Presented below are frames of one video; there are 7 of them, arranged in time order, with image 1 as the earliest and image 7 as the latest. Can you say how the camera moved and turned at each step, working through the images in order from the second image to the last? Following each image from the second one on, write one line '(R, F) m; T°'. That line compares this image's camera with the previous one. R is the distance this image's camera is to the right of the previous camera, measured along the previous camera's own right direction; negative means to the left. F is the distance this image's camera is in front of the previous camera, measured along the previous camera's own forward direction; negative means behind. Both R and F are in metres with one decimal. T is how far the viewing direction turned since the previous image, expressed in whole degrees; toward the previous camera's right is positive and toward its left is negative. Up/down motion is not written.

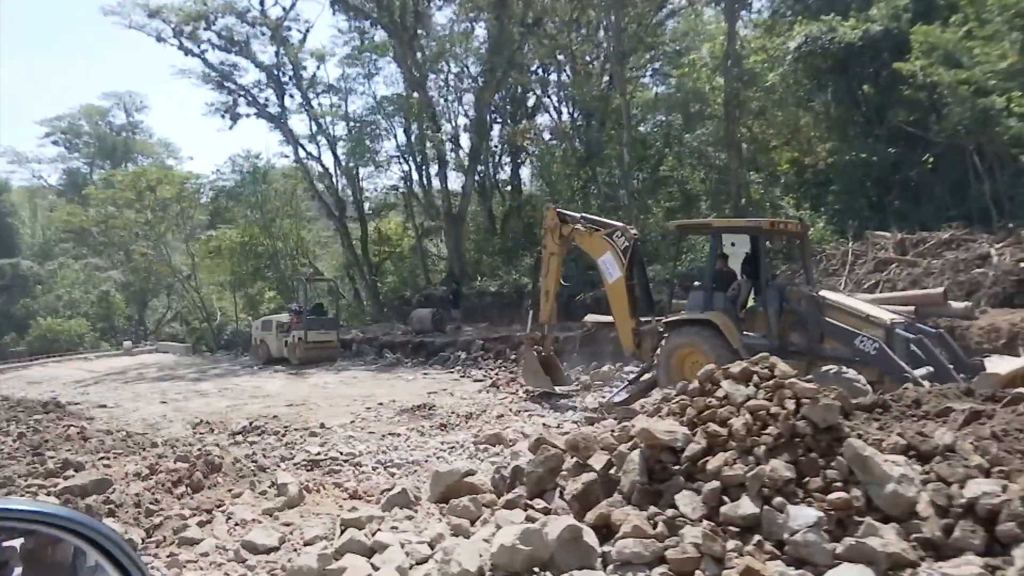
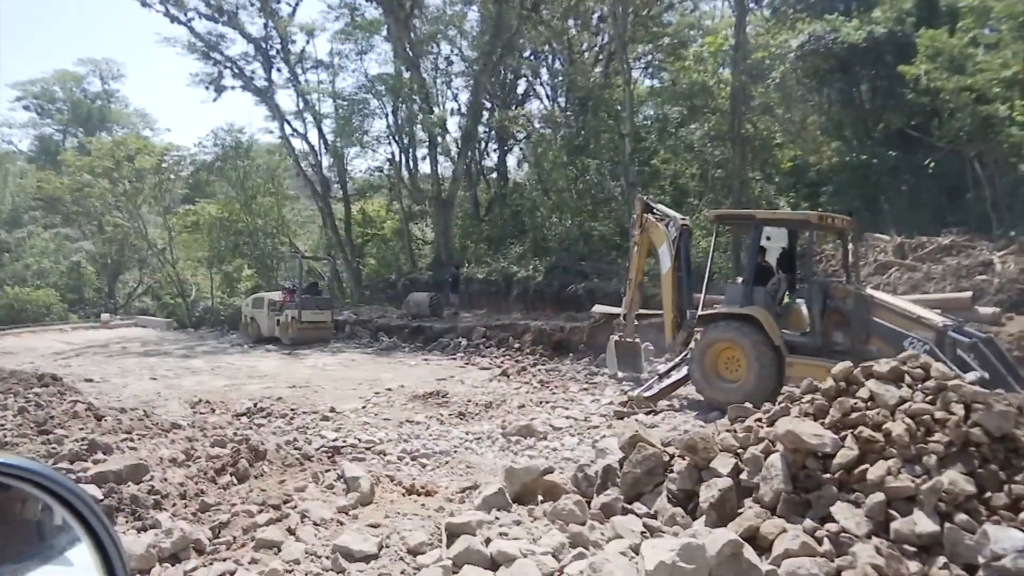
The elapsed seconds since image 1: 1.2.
(-0.6, +0.5) m; +2°
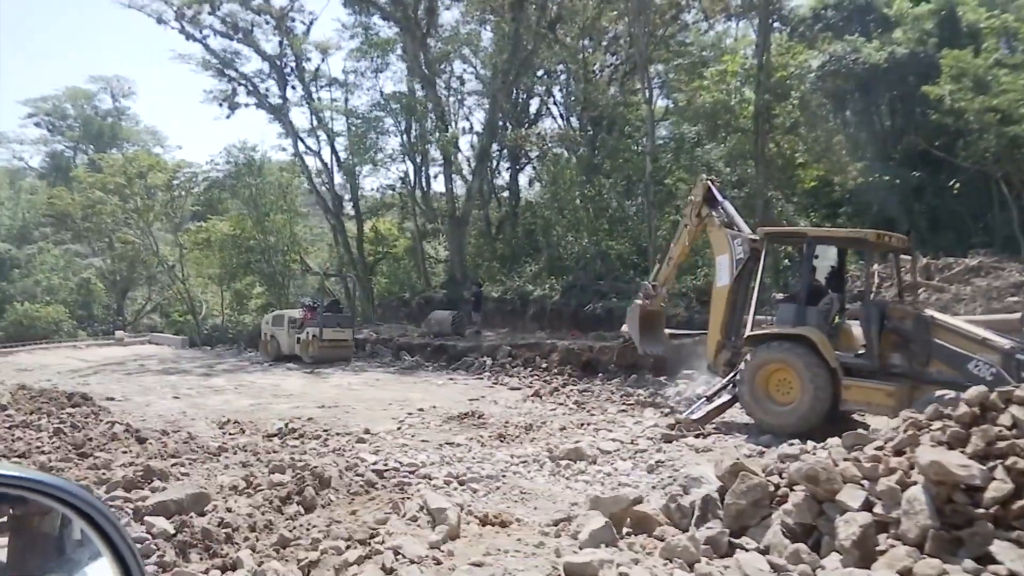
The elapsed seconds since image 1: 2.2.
(-0.4, +0.3) m; 0°
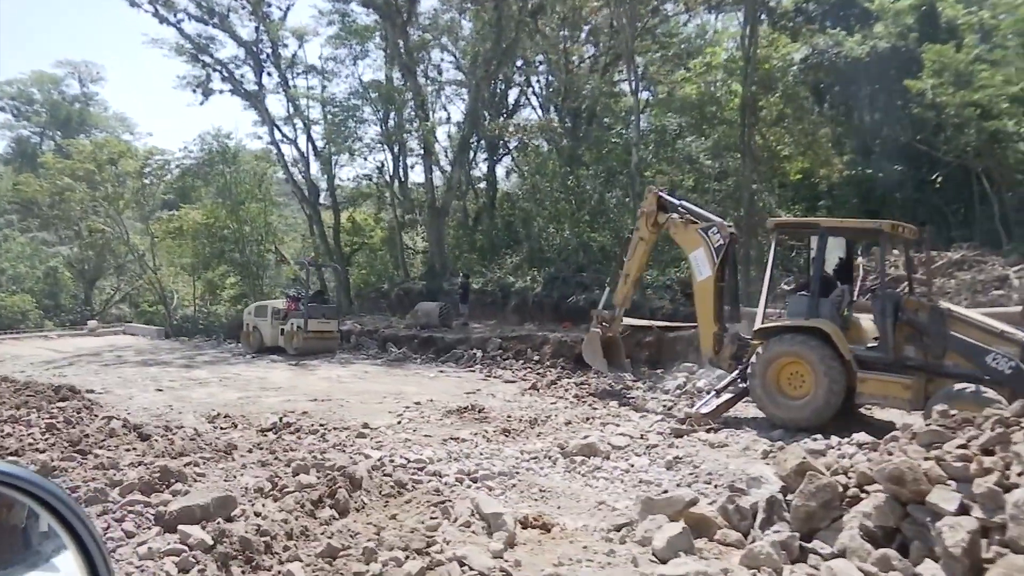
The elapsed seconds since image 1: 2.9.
(-0.4, +0.3) m; +2°
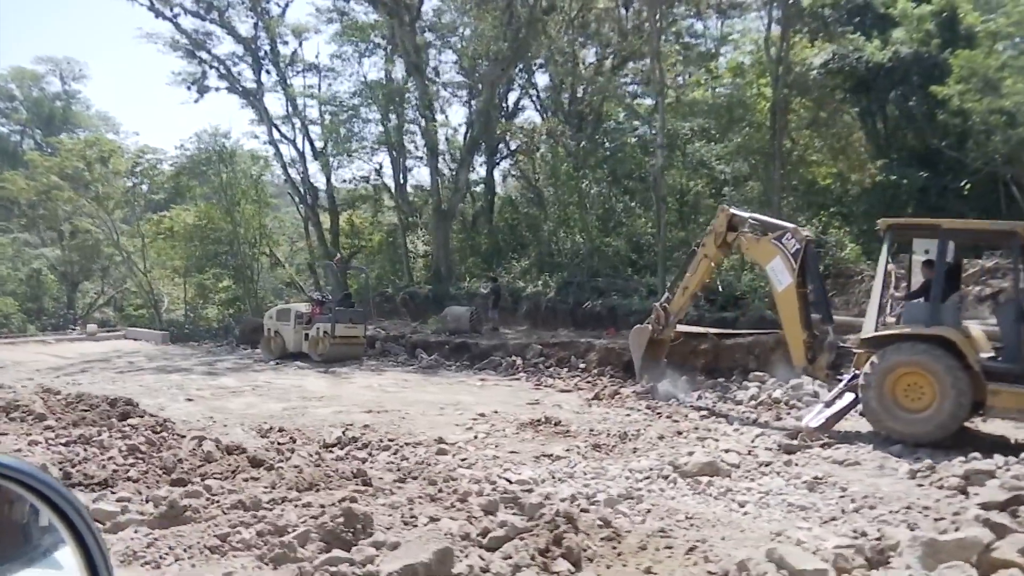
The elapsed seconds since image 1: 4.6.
(-1.1, +0.7) m; +1°
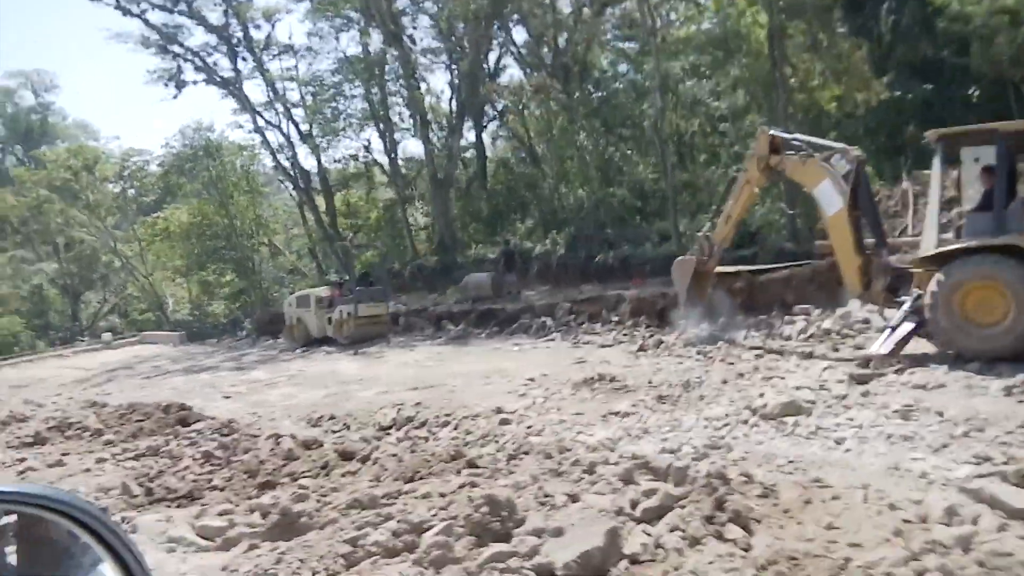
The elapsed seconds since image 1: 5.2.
(-0.5, +0.3) m; 0°
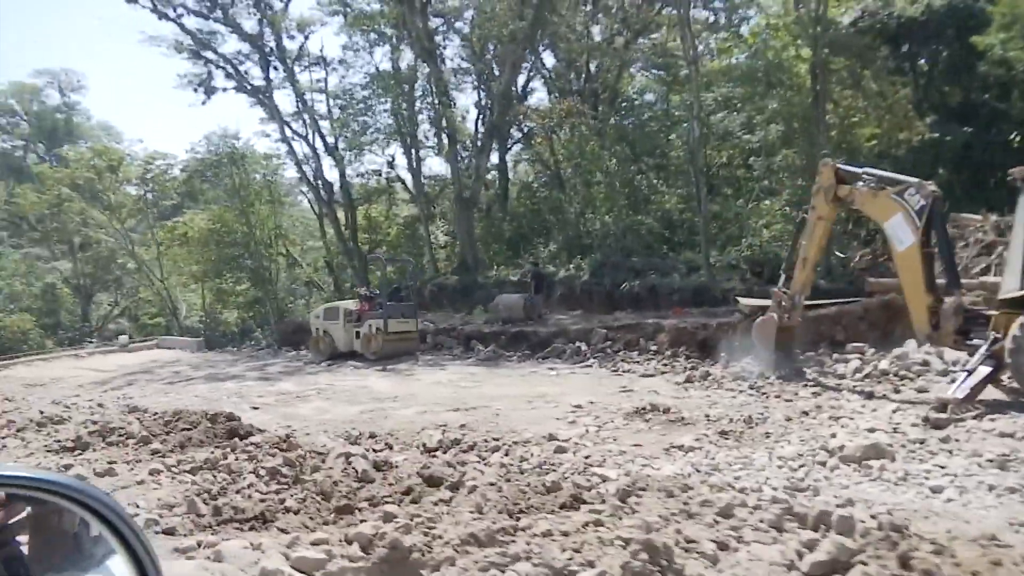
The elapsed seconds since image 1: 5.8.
(-0.5, +0.3) m; -1°
